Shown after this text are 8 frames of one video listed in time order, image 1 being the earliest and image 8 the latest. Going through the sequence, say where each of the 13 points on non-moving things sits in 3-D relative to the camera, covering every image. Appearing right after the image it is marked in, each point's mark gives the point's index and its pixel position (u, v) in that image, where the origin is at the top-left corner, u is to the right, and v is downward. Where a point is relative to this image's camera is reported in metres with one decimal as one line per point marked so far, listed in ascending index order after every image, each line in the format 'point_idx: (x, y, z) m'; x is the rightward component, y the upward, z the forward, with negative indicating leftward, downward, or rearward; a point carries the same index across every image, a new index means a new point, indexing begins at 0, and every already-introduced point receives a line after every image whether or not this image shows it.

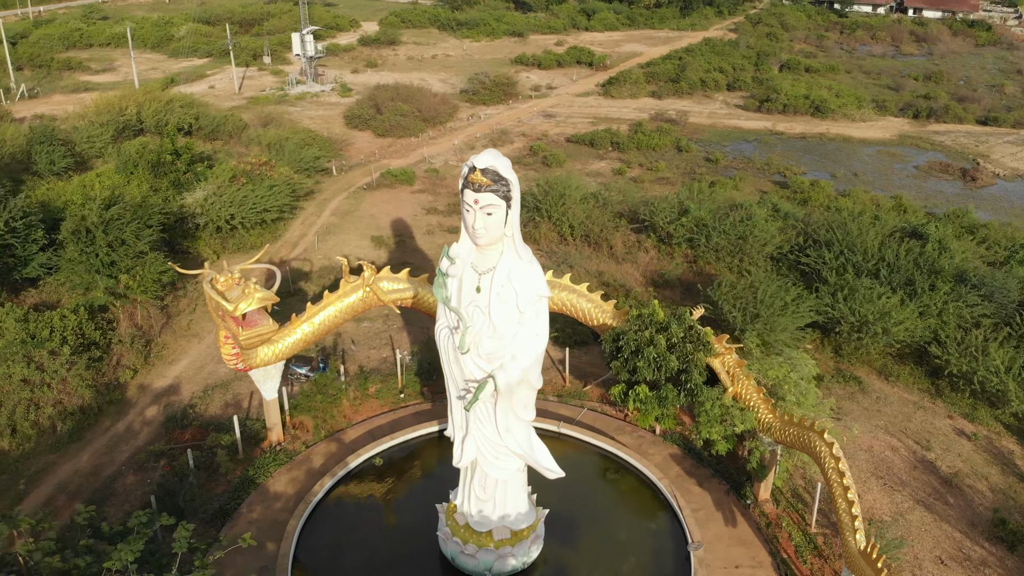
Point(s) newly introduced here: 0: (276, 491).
0: (-3.3, -2.8, +12.4) m
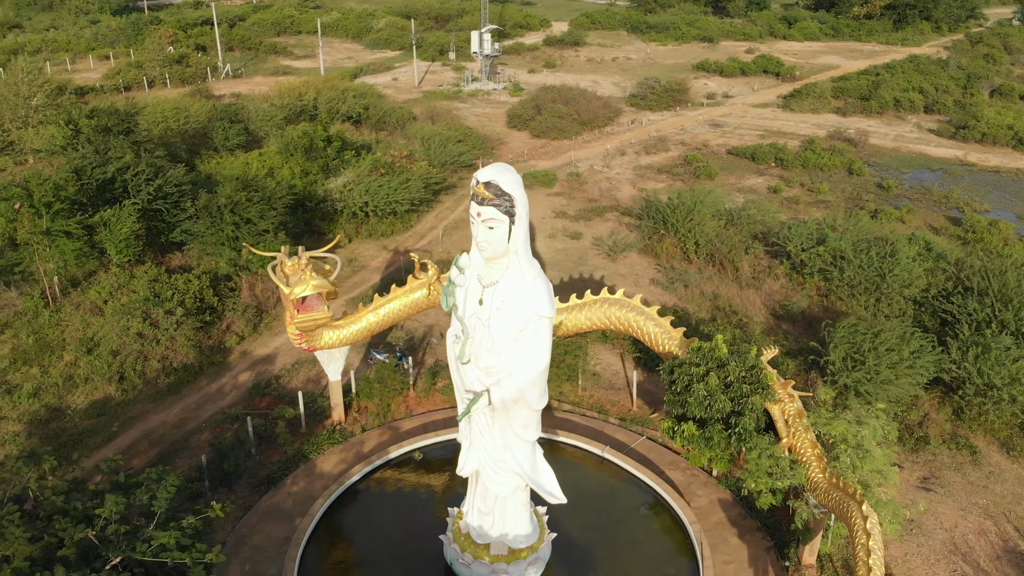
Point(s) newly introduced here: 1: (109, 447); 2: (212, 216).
0: (-2.8, -2.6, +13.1) m
1: (-6.1, -2.4, +13.6) m
2: (-6.2, +1.3, +17.2) m
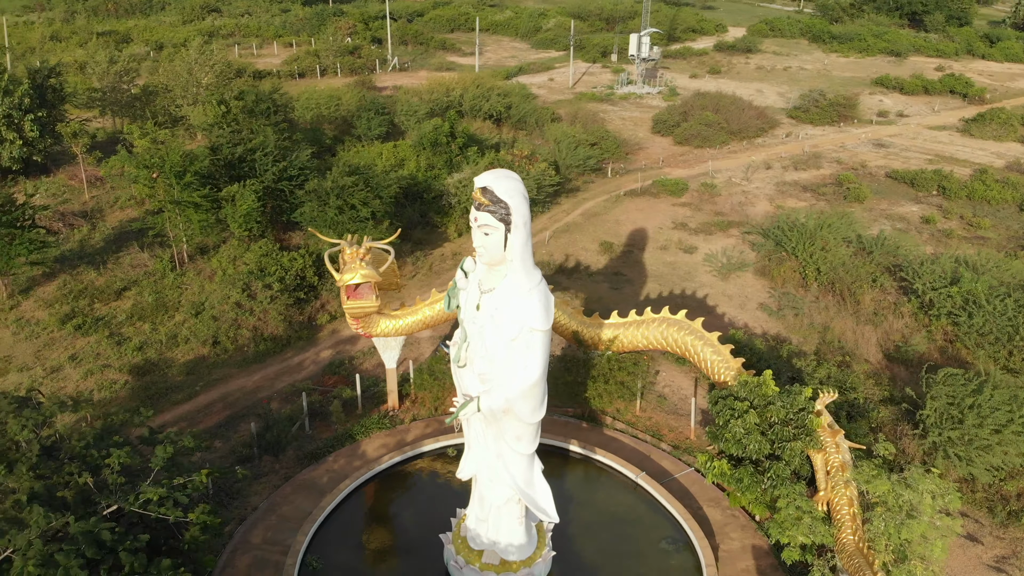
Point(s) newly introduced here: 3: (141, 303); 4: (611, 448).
0: (-2.3, -2.5, +13.5) m
1: (-5.3, -1.9, +14.8) m
2: (-4.3, +1.8, +18.2) m
3: (-7.1, -0.3, +17.4) m
4: (+1.5, -2.5, +13.8) m
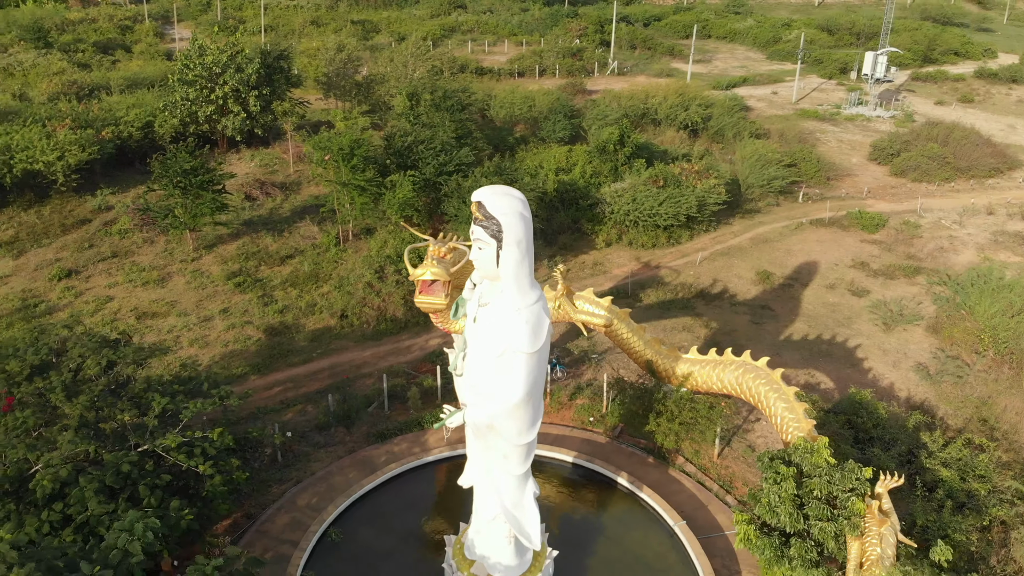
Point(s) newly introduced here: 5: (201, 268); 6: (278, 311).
0: (-1.4, -2.4, +14.0) m
1: (-3.8, -1.4, +16.1) m
2: (-1.3, +2.0, +19.0) m
3: (-4.5, +0.4, +19.1) m
4: (+2.2, -2.9, +13.2) m
5: (-6.5, +0.4, +18.9) m
6: (-4.6, -0.5, +17.7) m
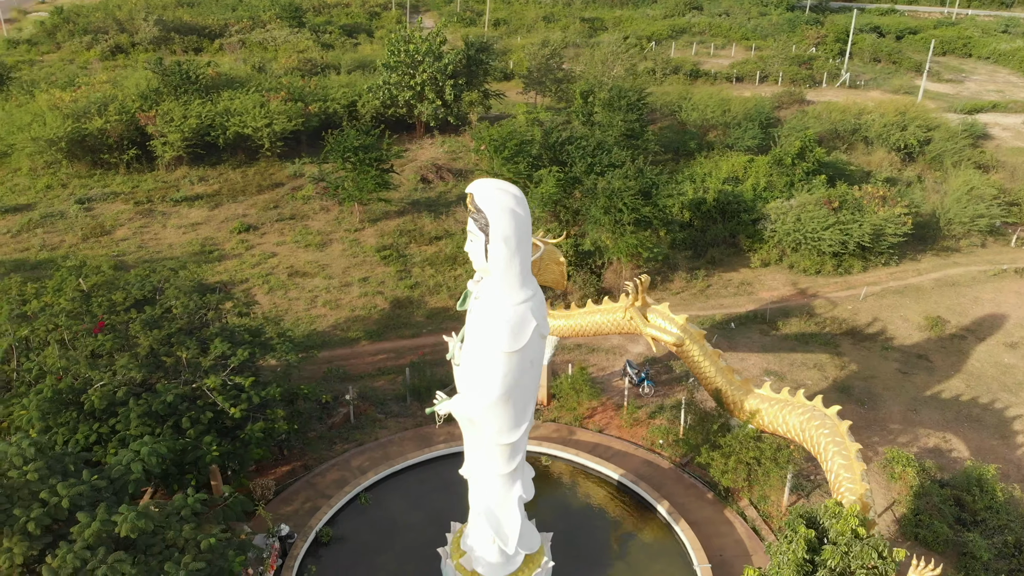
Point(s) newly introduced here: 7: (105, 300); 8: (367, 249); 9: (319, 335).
0: (-0.5, -2.2, +14.2) m
1: (-2.0, -1.0, +16.9) m
2: (+1.7, +2.0, +18.9) m
3: (-1.5, +0.8, +19.9) m
4: (+2.7, -3.3, +12.3) m
5: (-3.4, +1.1, +20.3) m
6: (-2.1, 0.0, +18.6) m
7: (-5.6, -0.2, +12.4) m
8: (-3.2, +0.9, +19.9) m
9: (-3.6, -0.9, +16.6) m
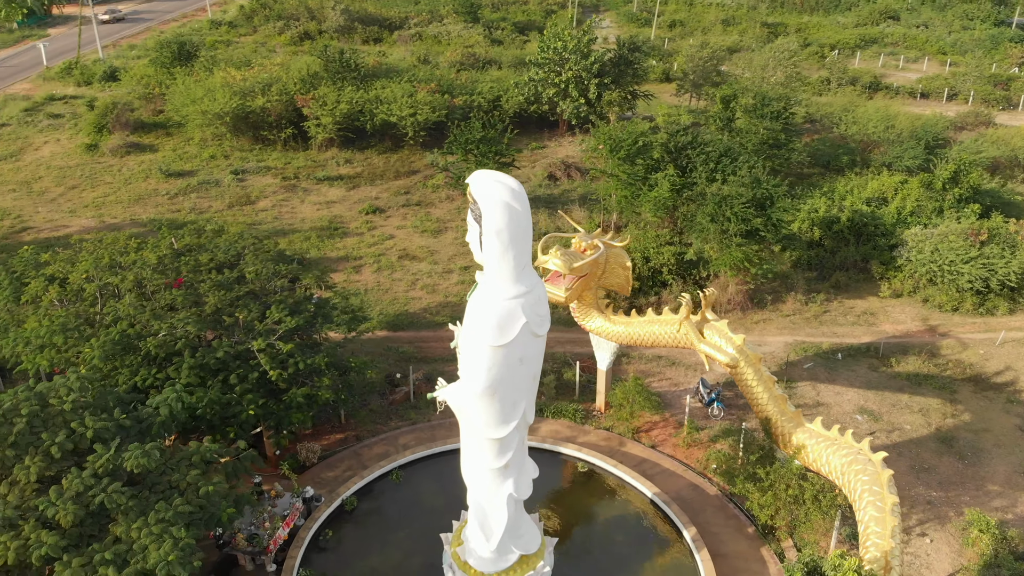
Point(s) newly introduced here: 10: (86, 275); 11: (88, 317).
0: (+0.3, -2.2, +14.1) m
1: (-0.4, -0.8, +17.1) m
2: (+3.9, +1.7, +18.2) m
3: (+0.9, +0.9, +19.9) m
4: (+2.8, -3.5, +11.6) m
5: (-0.8, +1.4, +20.7) m
6: (0.0, +0.2, +18.8) m
7: (-4.8, +0.4, +13.6) m
8: (-0.7, +1.1, +20.3) m
9: (-2.0, -0.5, +17.1) m
10: (-6.1, +0.2, +12.9) m
11: (-5.8, -0.4, +12.4) m
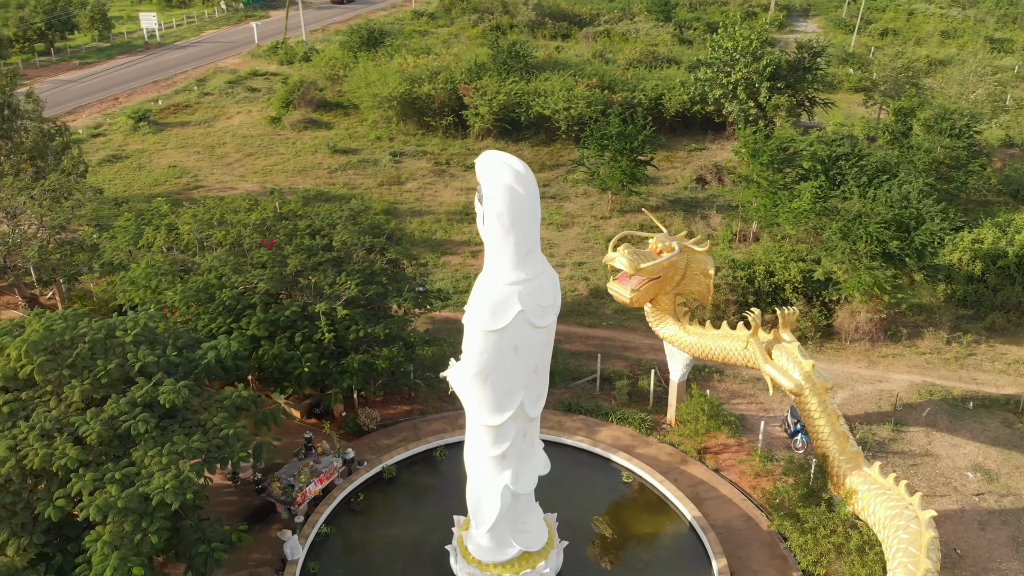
0: (+1.3, -2.1, +13.7) m
1: (+1.4, -0.8, +16.8) m
2: (+6.1, +1.3, +16.7) m
3: (+3.6, +0.7, +19.2) m
4: (+2.9, -3.7, +10.7) m
5: (+2.2, +1.4, +20.4) m
6: (+2.3, +0.1, +18.3) m
7: (-3.6, +1.0, +14.4) m
8: (+2.1, +1.1, +19.9) m
9: (-0.1, -0.3, +17.2) m
10: (-5.0, +0.9, +14.1) m
11: (-4.9, +0.3, +13.5) m
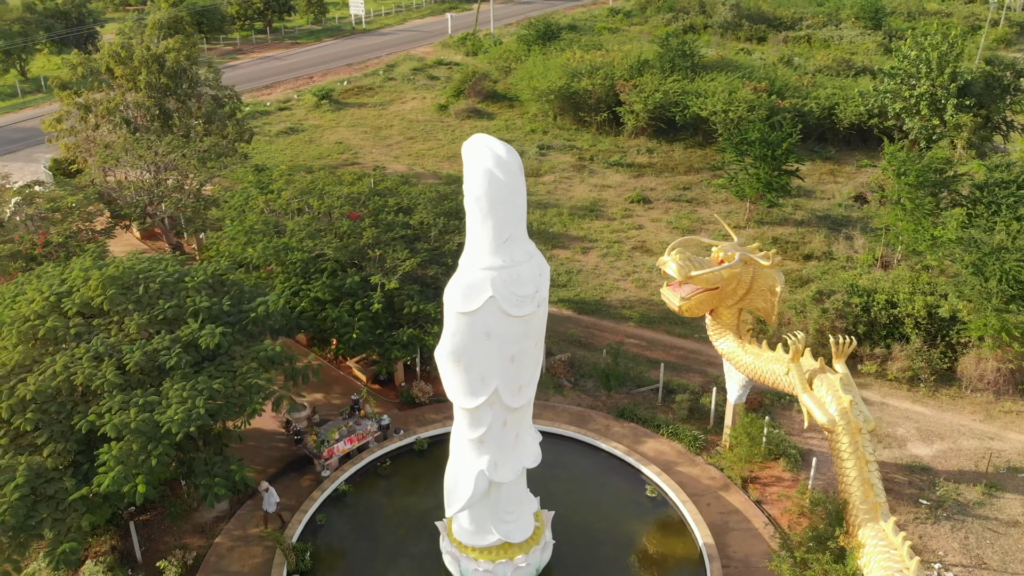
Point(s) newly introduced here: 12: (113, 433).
0: (+1.9, -2.2, +13.3) m
1: (+3.0, -0.9, +16.1) m
2: (+7.7, +0.6, +14.9) m
3: (+5.8, +0.3, +17.9) m
4: (+2.5, -3.9, +9.9) m
5: (+4.9, +1.1, +19.4) m
6: (+4.4, -0.1, +17.4) m
7: (-2.2, +1.5, +15.2) m
8: (+4.7, +0.8, +19.0) m
9: (+1.7, -0.3, +16.9) m
10: (-3.7, +1.6, +15.2) m
11: (-3.8, +1.0, +14.7) m
12: (-4.5, -1.6, +10.2) m
